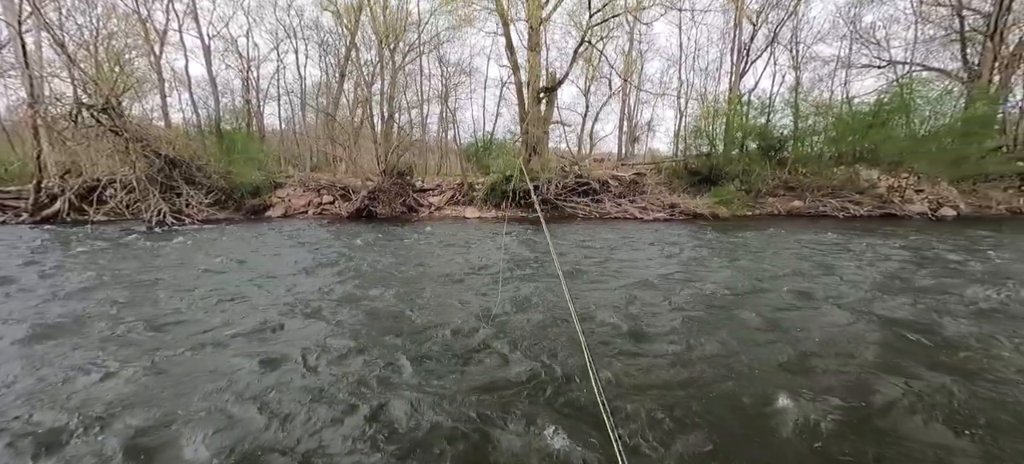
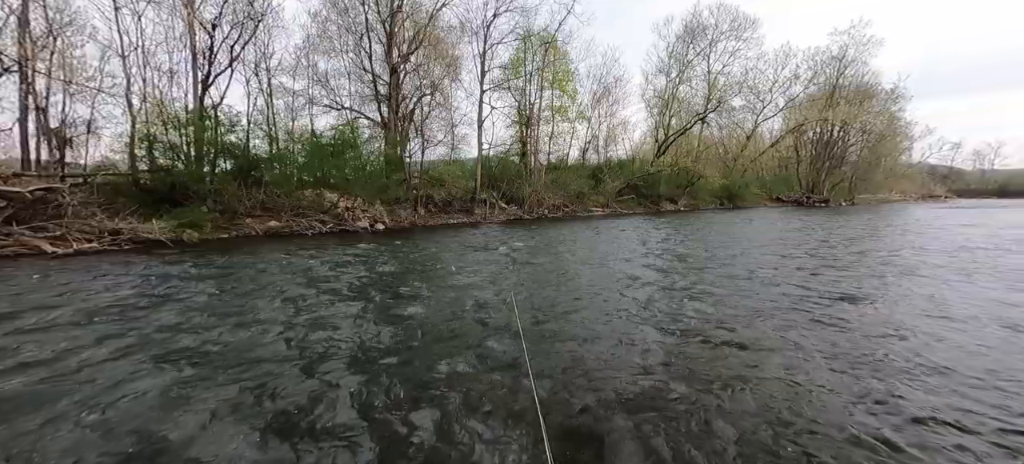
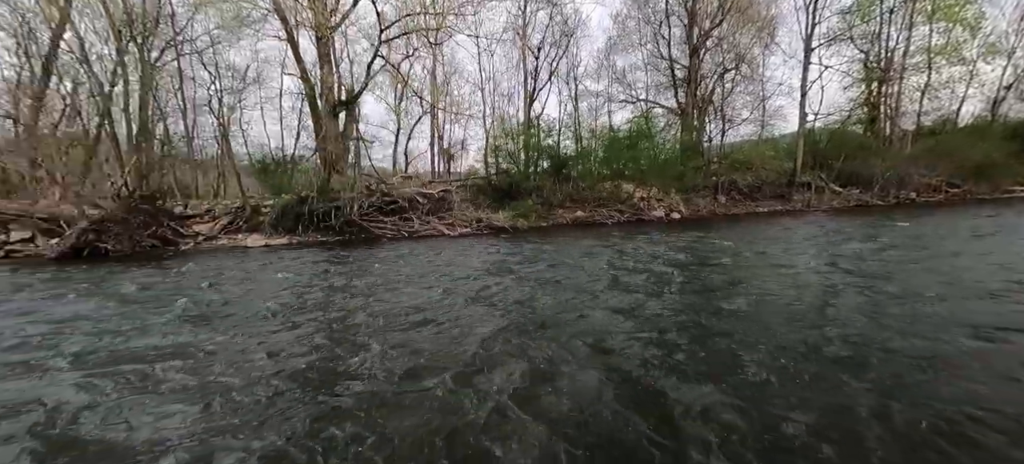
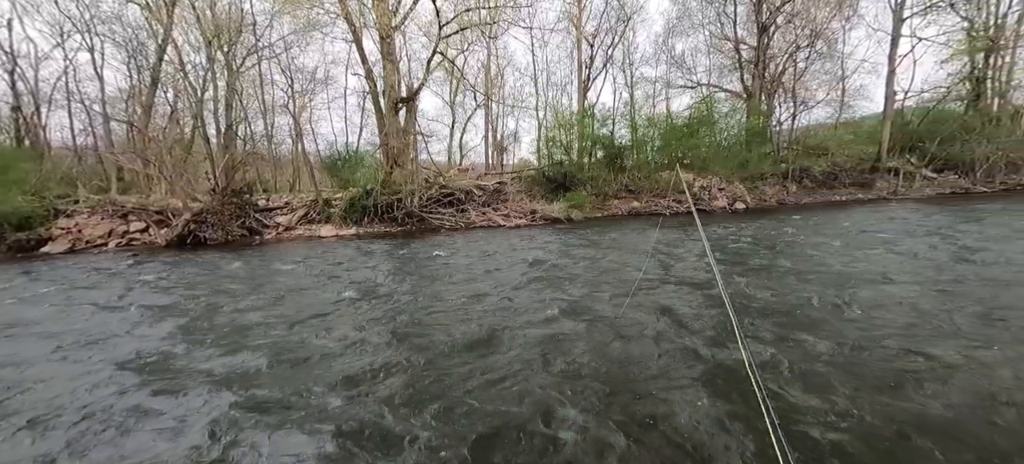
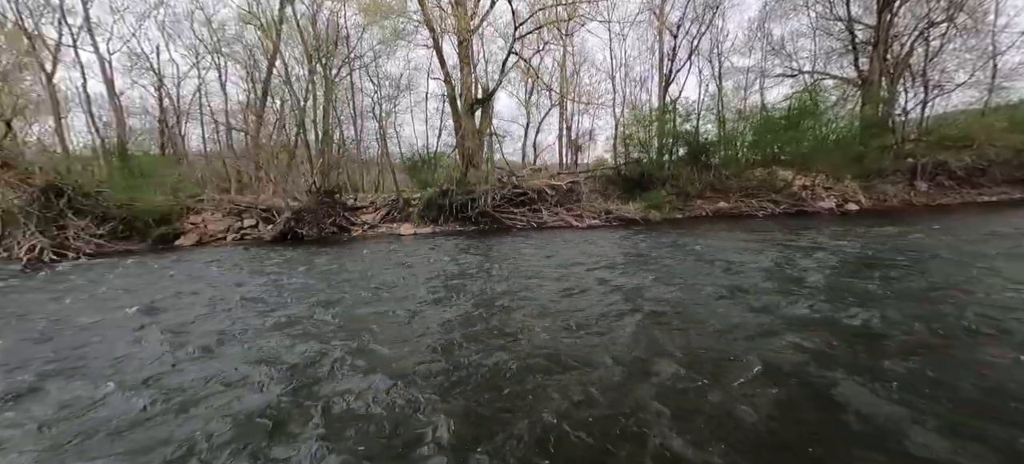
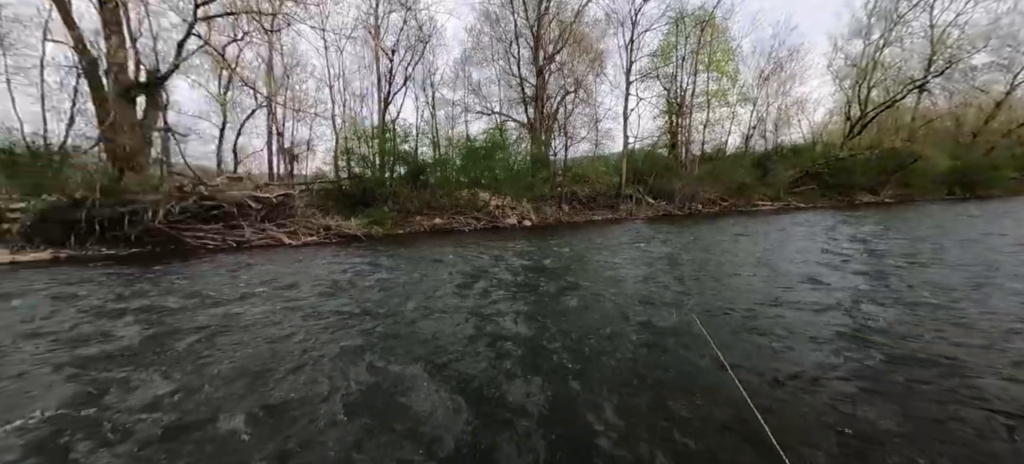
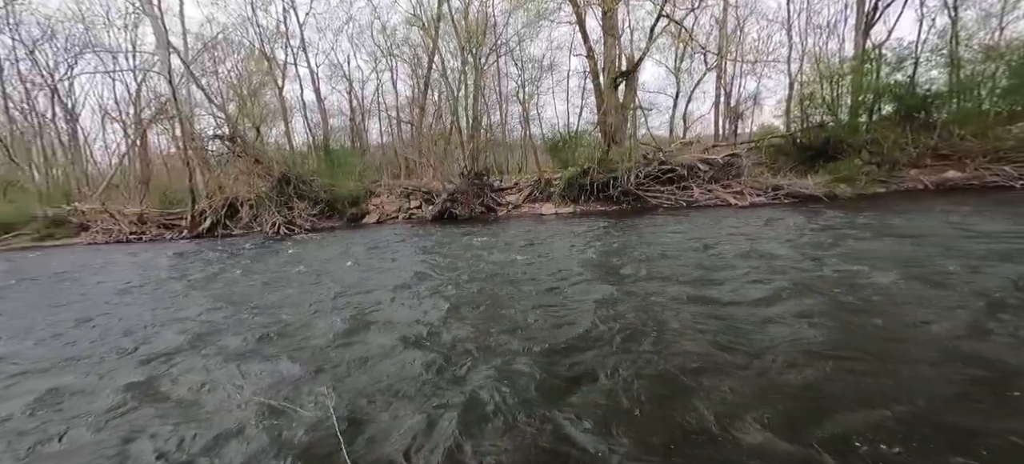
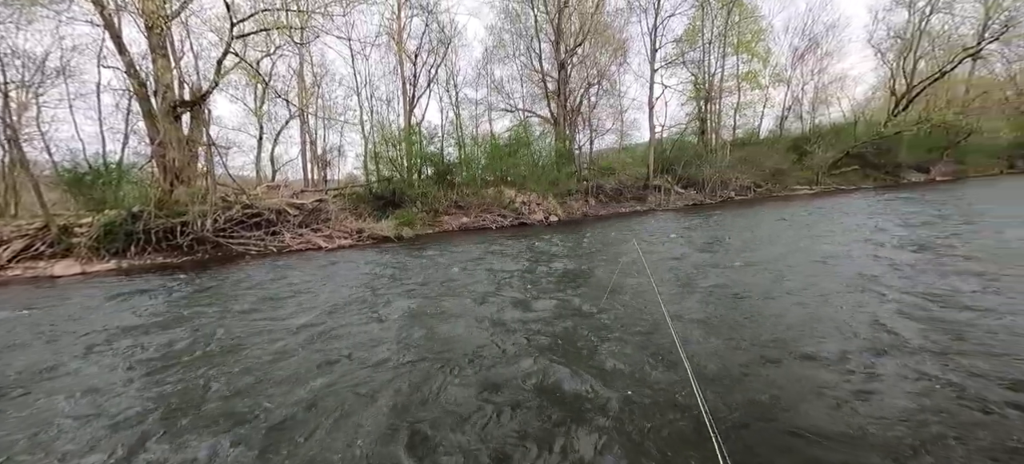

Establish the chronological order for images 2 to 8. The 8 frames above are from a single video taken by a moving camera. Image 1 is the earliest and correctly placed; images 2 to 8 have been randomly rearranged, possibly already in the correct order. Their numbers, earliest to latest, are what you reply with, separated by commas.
4, 8, 2, 6, 3, 5, 7
